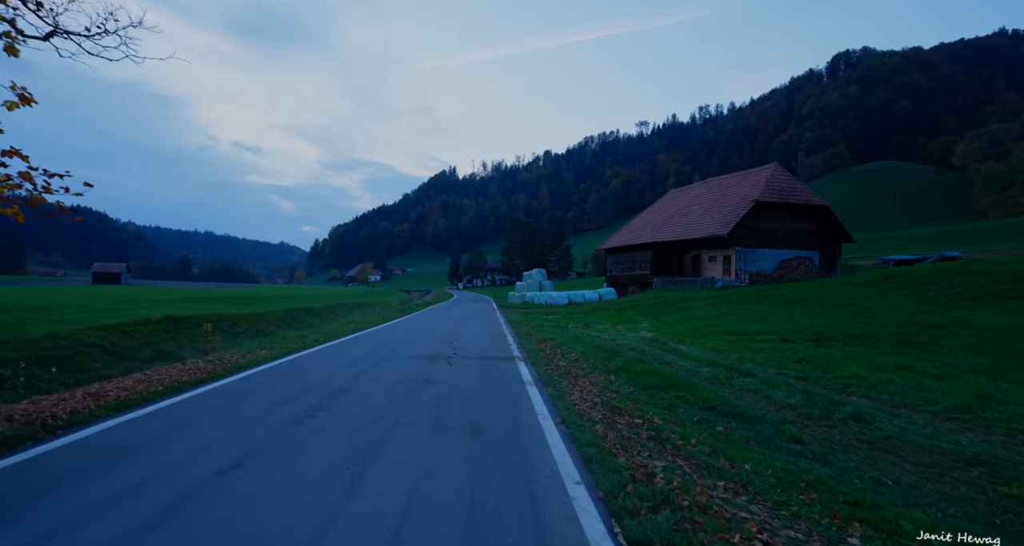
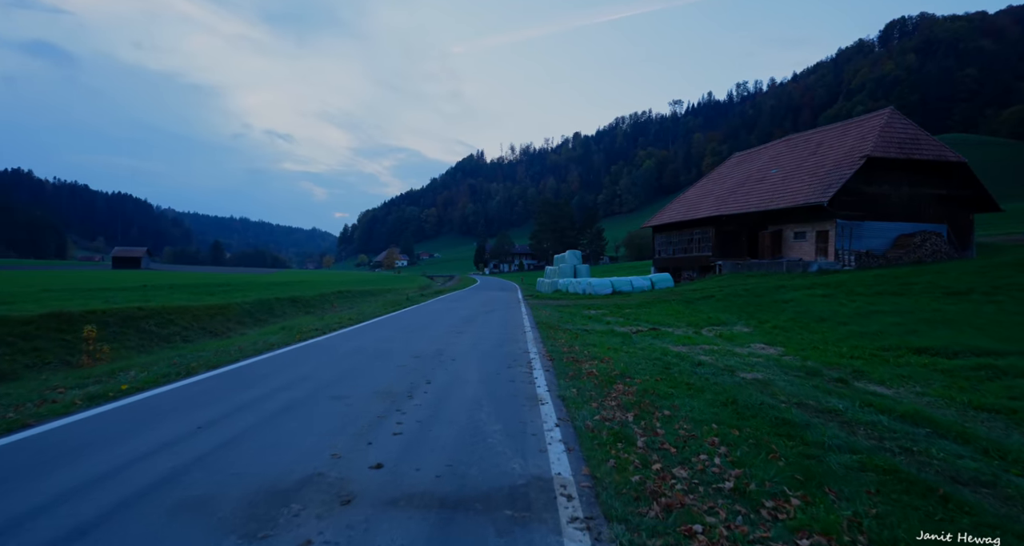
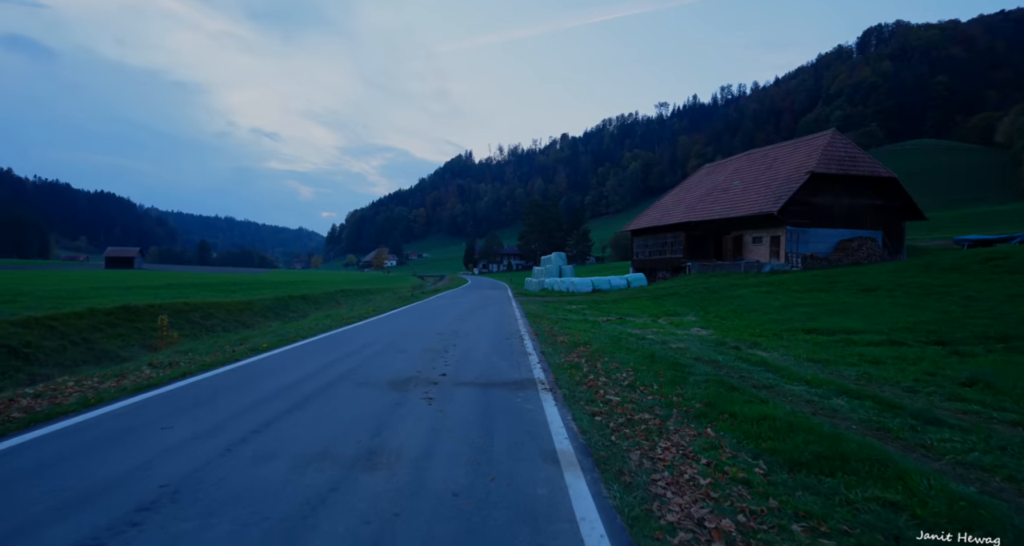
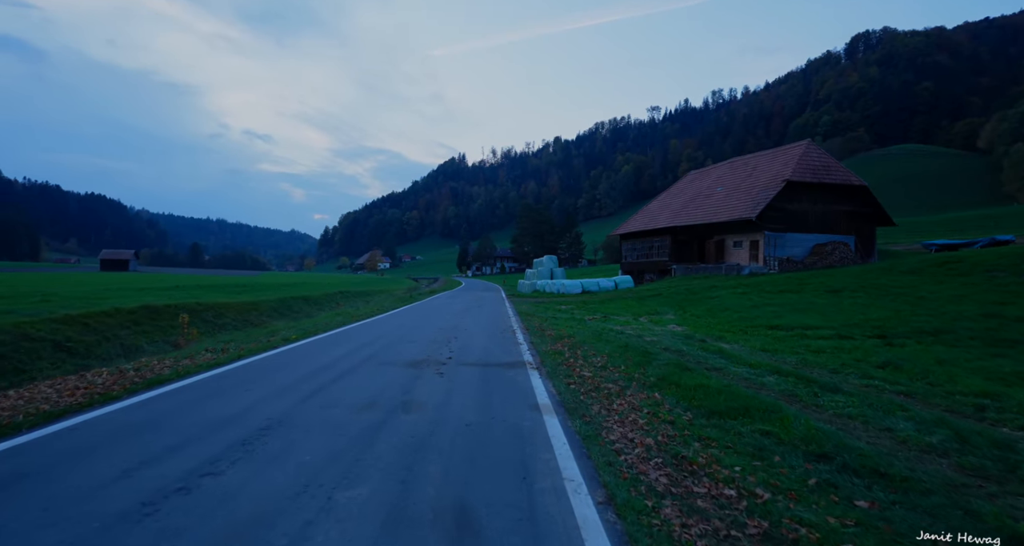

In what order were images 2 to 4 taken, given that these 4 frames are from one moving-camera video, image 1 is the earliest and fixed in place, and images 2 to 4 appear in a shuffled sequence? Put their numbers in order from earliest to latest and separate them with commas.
4, 3, 2
